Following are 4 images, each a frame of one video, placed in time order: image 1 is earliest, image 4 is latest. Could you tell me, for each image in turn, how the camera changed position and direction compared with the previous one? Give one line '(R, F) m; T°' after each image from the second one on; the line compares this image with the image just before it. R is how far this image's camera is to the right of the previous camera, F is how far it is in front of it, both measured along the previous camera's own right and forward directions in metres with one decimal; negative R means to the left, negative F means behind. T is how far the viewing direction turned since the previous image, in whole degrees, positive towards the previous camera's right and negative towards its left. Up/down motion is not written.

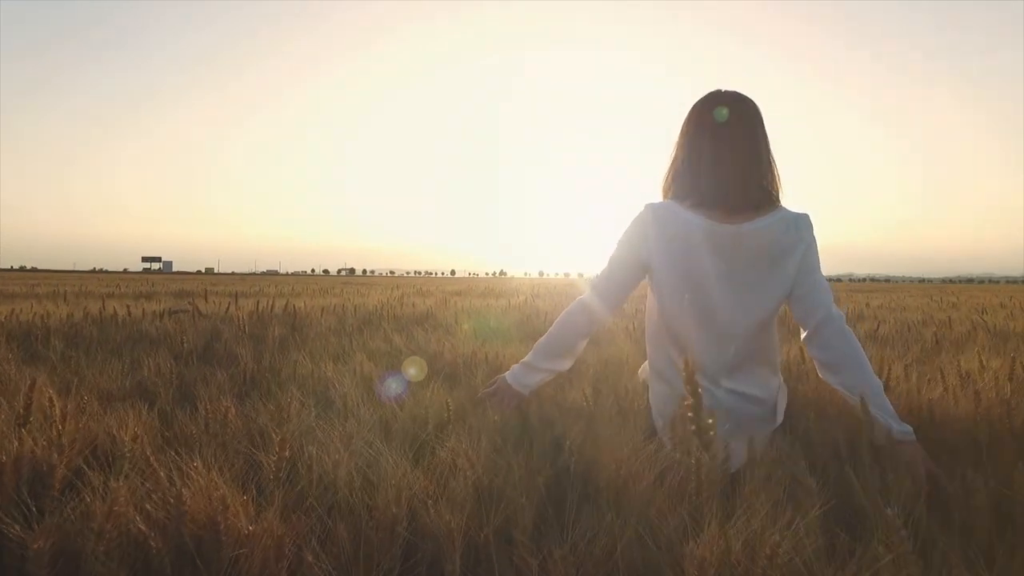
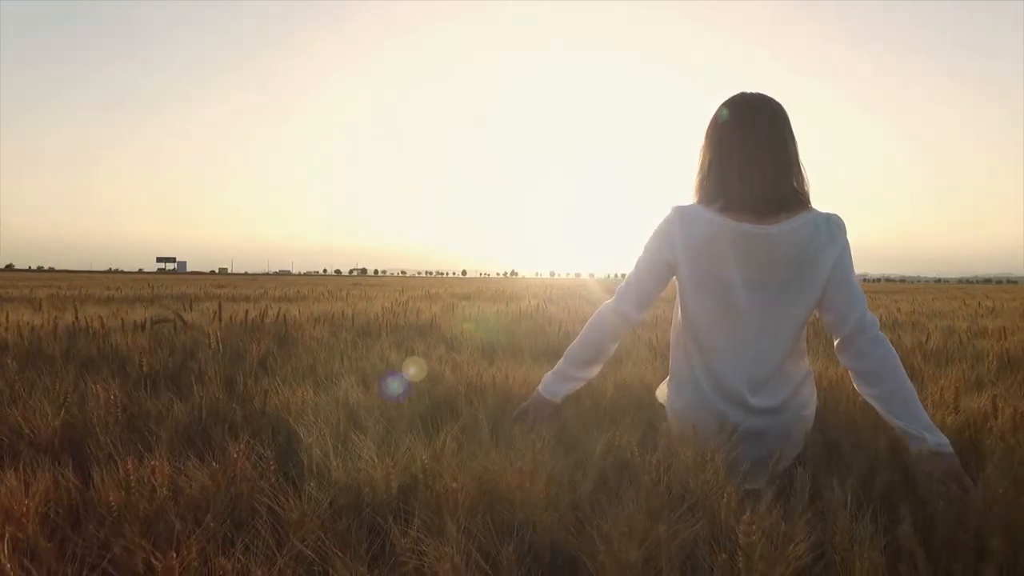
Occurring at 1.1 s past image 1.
(0.0, +0.5) m; -1°
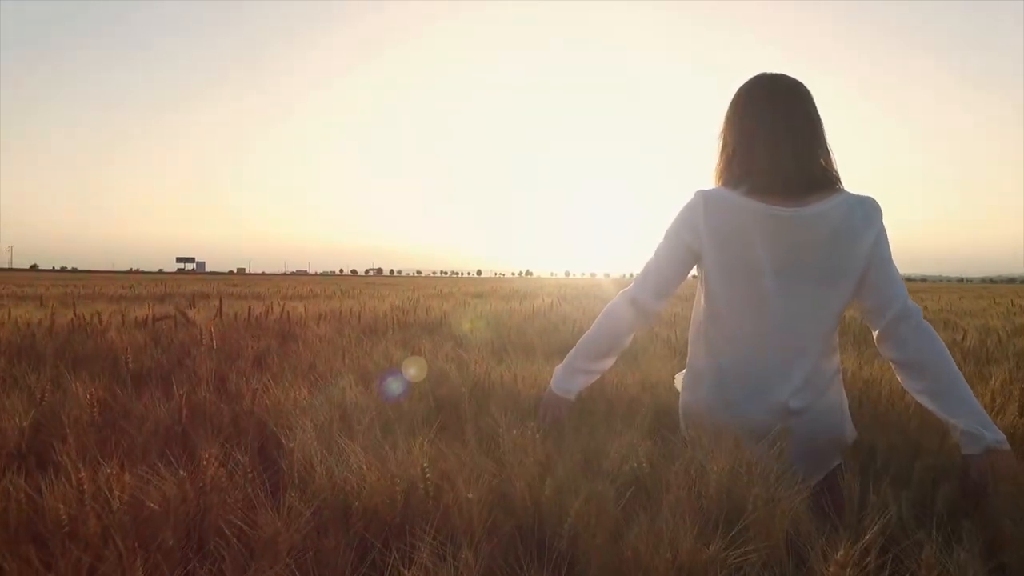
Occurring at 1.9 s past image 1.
(0.0, +0.2) m; -1°
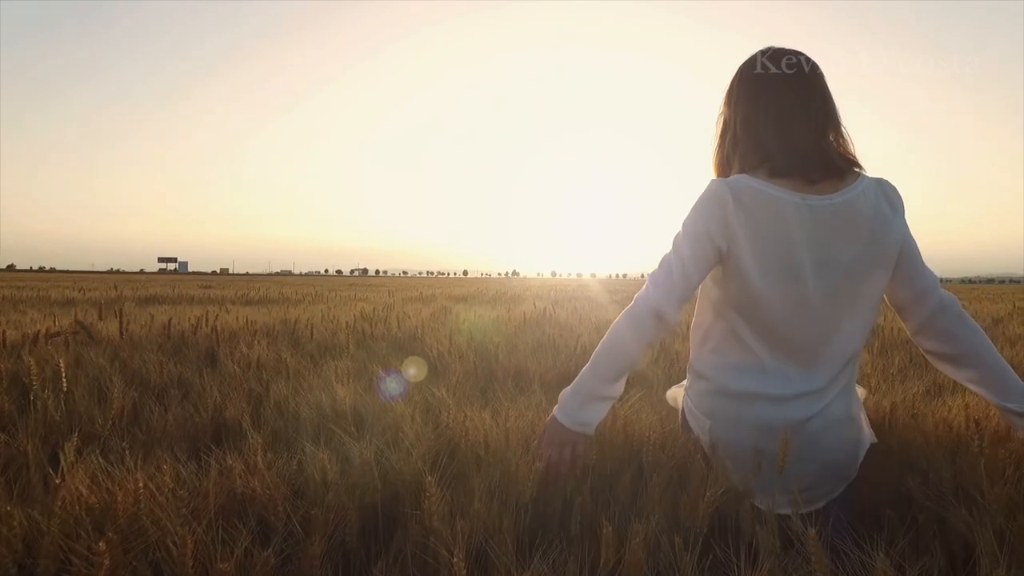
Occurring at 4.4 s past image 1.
(0.0, +1.0) m; +1°
